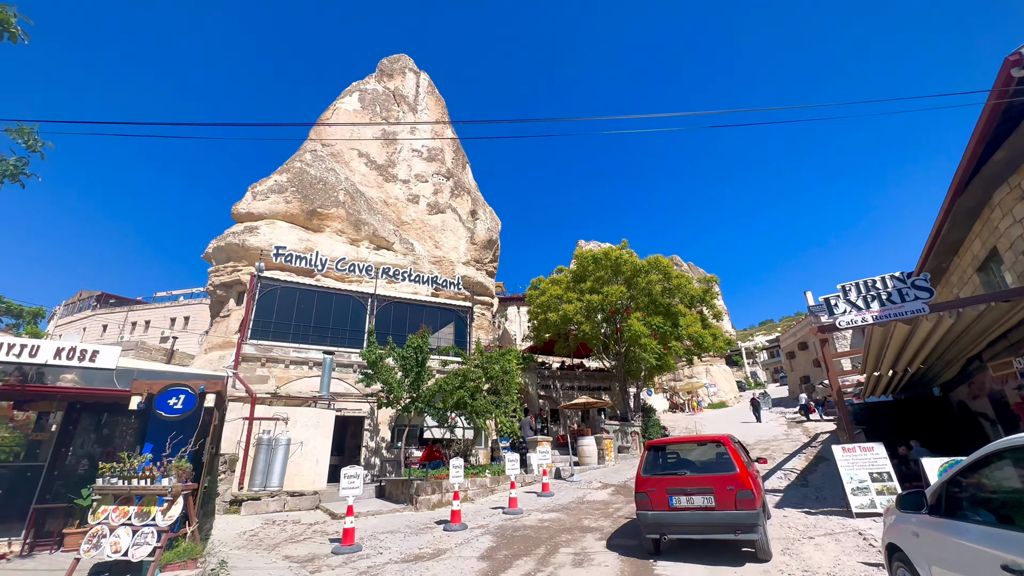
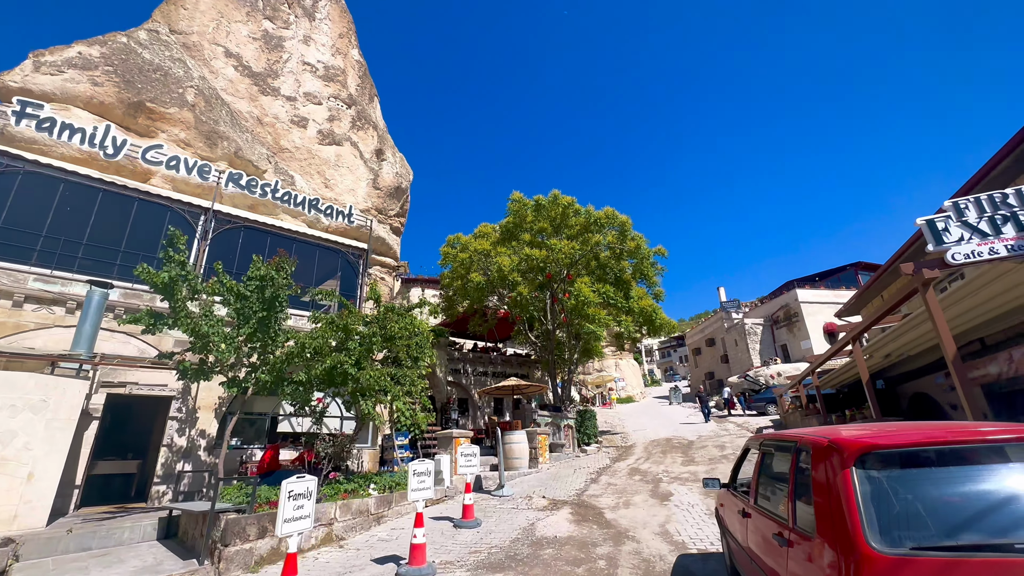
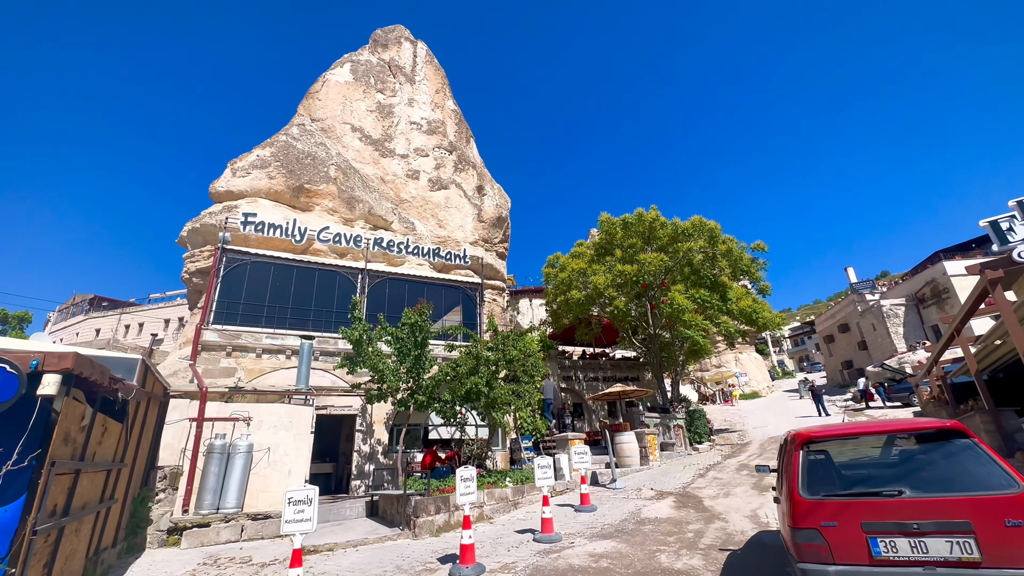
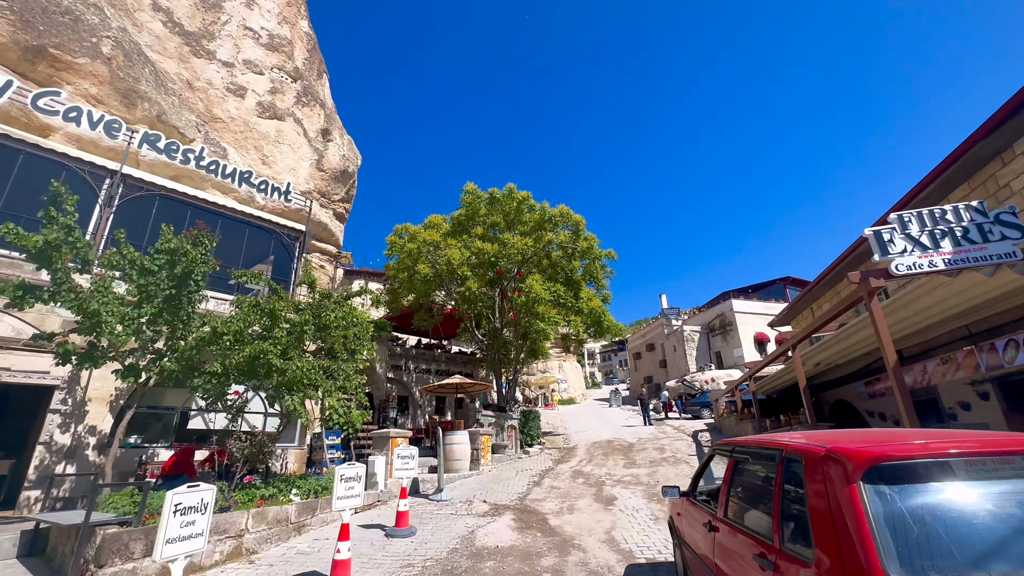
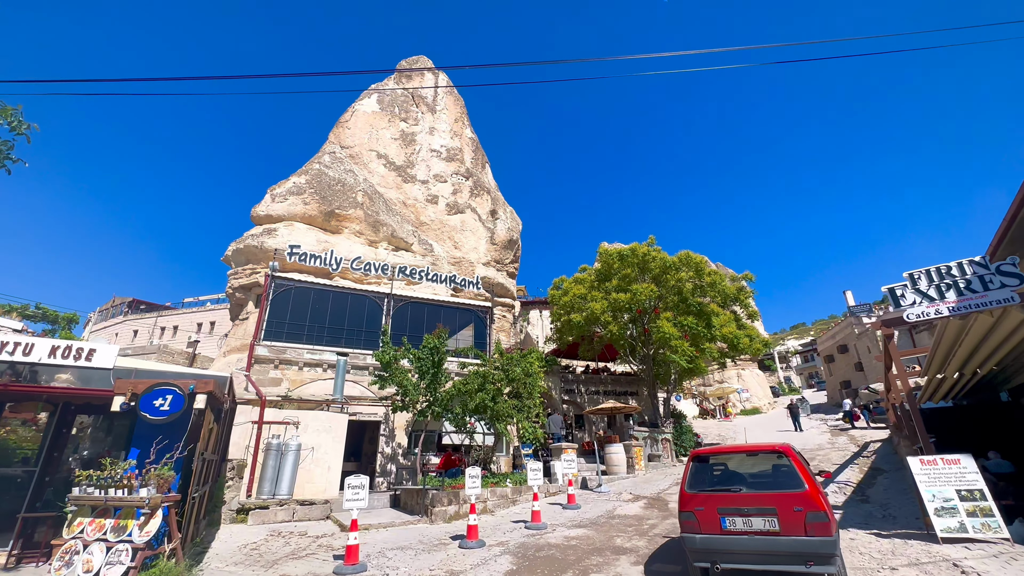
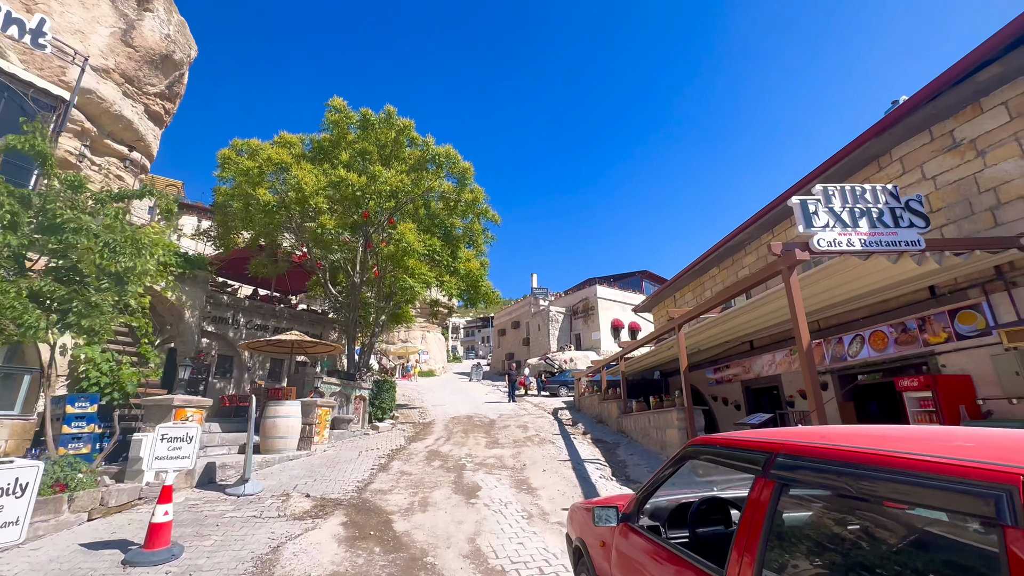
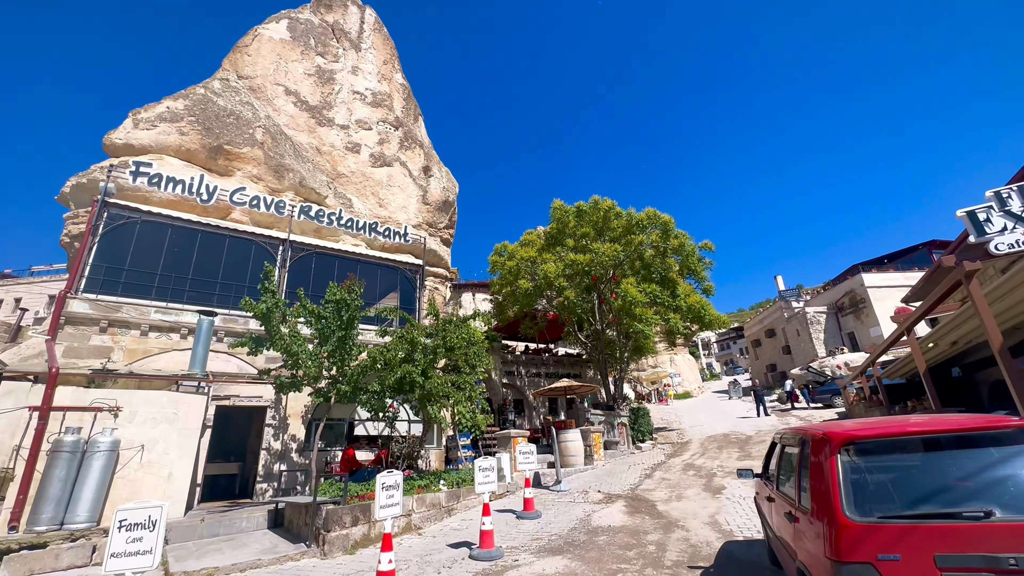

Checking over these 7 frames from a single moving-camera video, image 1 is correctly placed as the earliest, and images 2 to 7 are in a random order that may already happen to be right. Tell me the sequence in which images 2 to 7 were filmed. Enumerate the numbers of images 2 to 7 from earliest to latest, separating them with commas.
5, 3, 7, 2, 4, 6
